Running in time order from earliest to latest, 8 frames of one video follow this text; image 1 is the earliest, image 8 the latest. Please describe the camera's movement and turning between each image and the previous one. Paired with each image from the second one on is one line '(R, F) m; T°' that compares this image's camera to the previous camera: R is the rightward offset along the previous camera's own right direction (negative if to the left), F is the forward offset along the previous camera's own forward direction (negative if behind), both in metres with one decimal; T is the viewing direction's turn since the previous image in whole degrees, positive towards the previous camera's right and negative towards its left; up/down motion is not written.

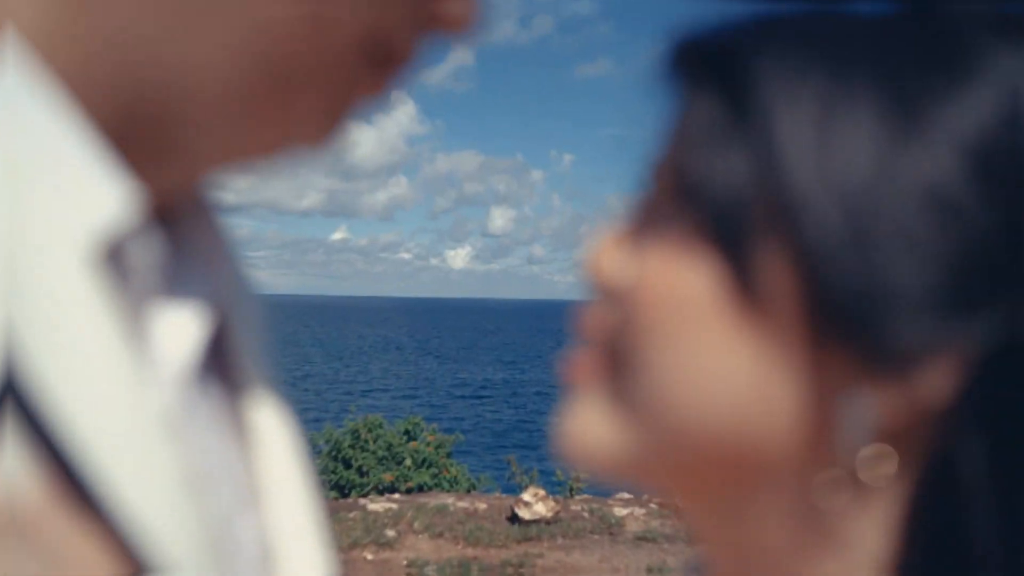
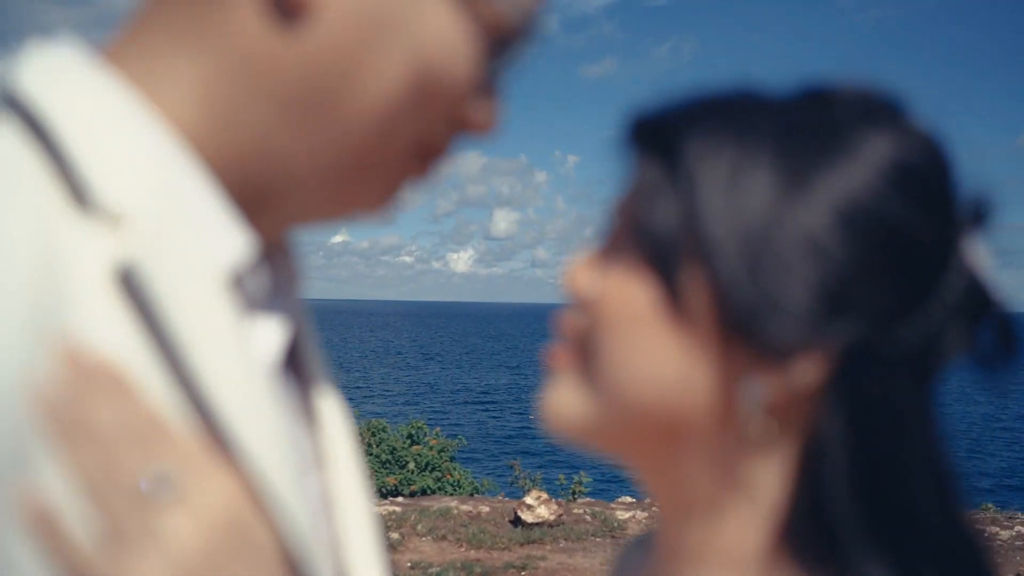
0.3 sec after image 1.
(0.0, -0.2) m; 0°
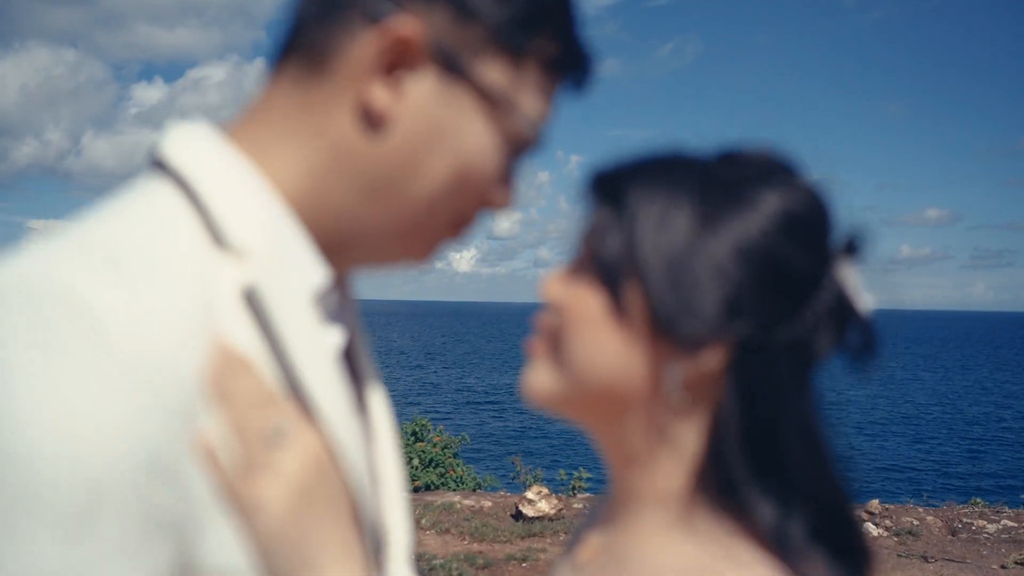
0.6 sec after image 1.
(0.0, -0.3) m; 0°
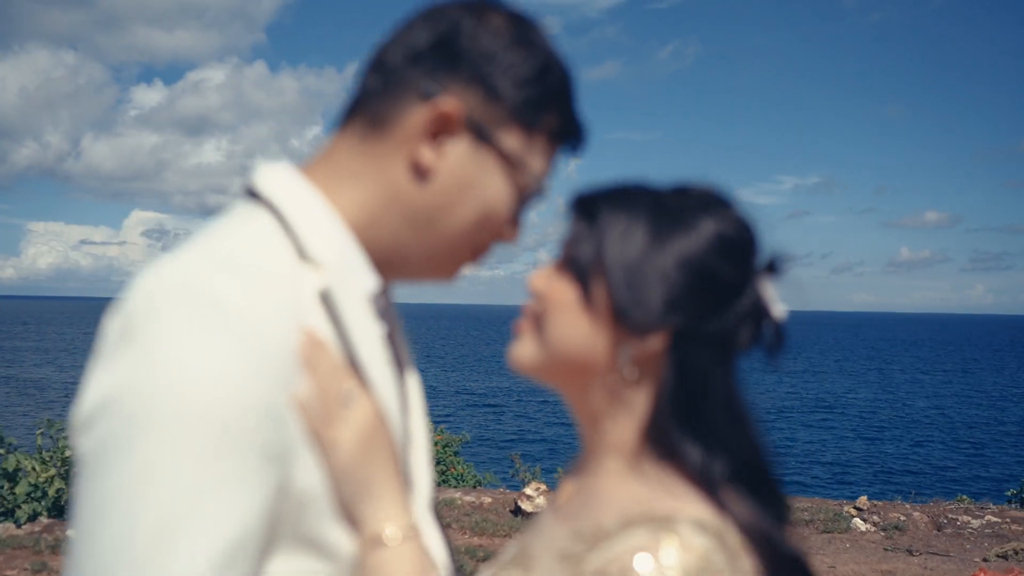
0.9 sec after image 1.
(0.0, -0.4) m; 0°
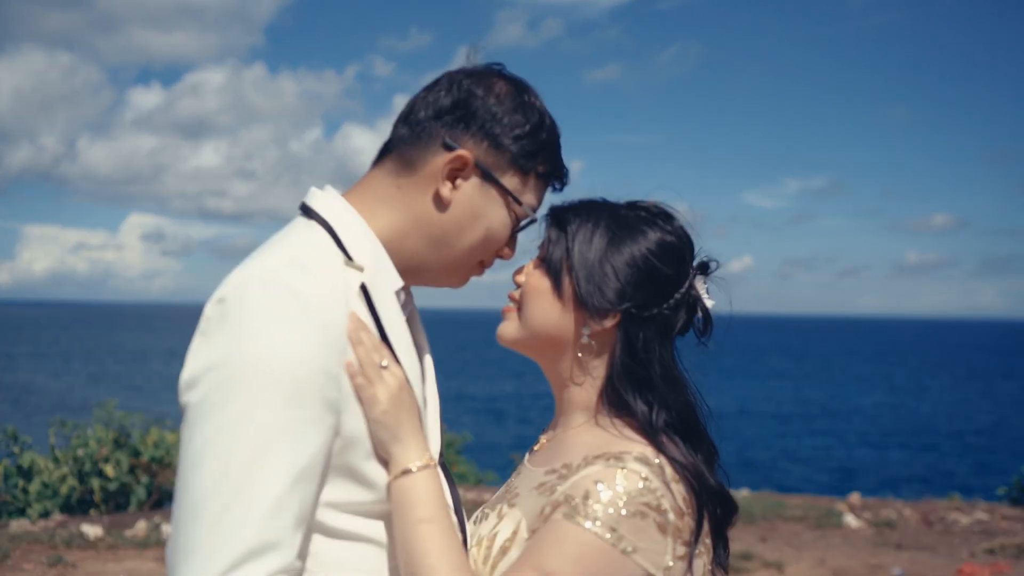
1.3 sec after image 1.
(0.0, -0.4) m; 0°
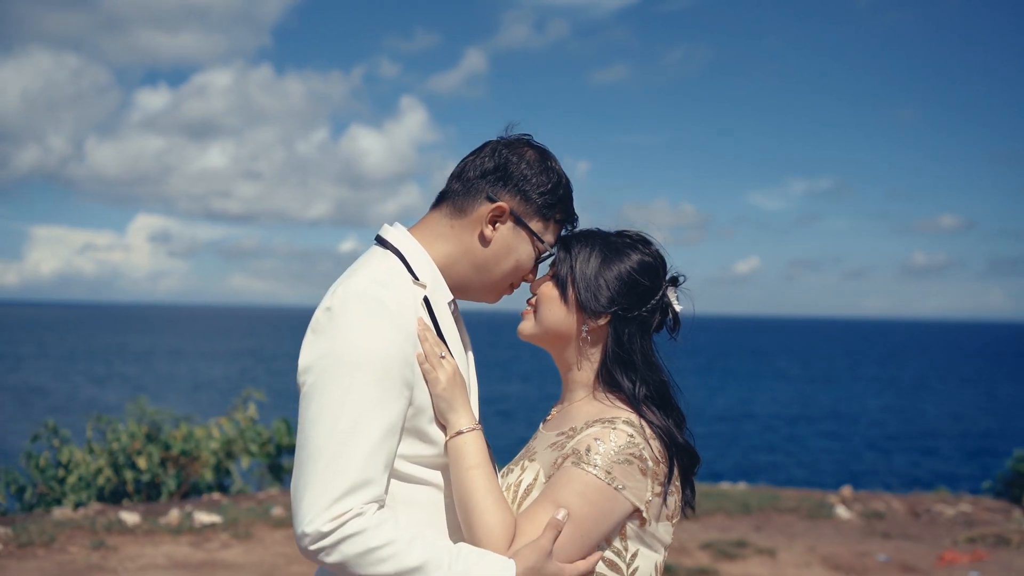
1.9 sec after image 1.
(-0.1, -0.8) m; 0°
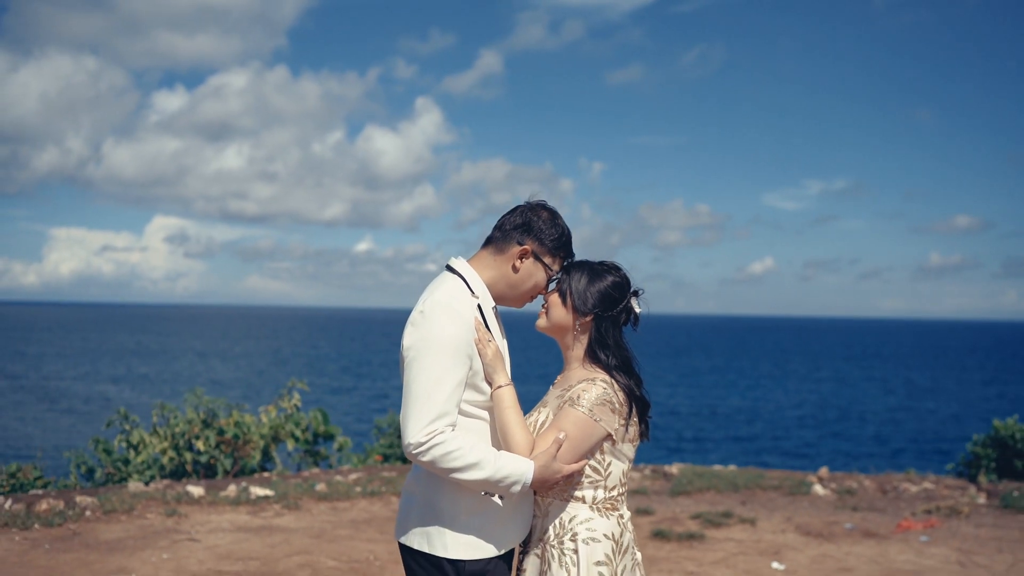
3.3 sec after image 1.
(0.0, -1.9) m; -1°
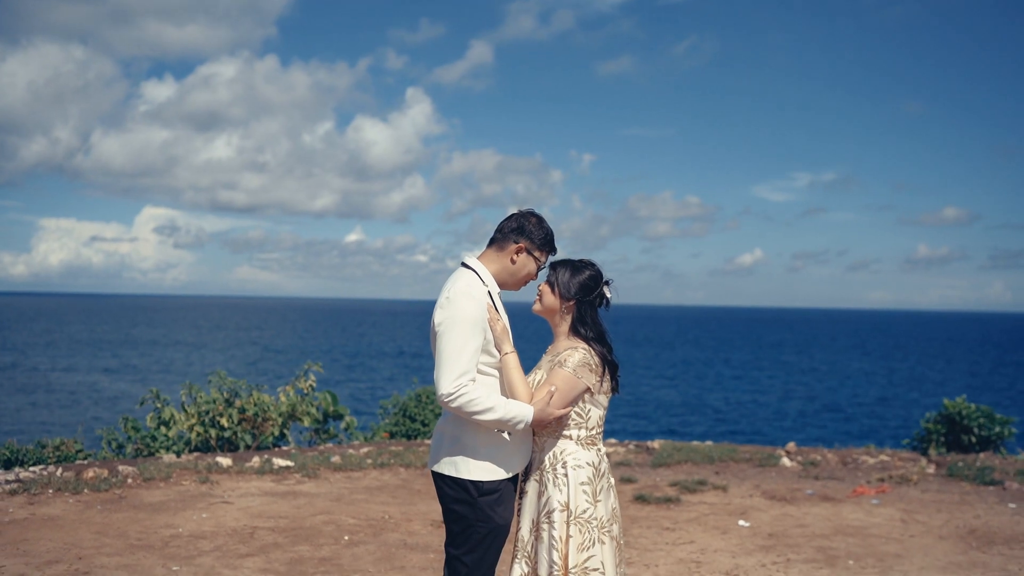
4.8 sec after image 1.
(-0.1, -1.6) m; +1°
